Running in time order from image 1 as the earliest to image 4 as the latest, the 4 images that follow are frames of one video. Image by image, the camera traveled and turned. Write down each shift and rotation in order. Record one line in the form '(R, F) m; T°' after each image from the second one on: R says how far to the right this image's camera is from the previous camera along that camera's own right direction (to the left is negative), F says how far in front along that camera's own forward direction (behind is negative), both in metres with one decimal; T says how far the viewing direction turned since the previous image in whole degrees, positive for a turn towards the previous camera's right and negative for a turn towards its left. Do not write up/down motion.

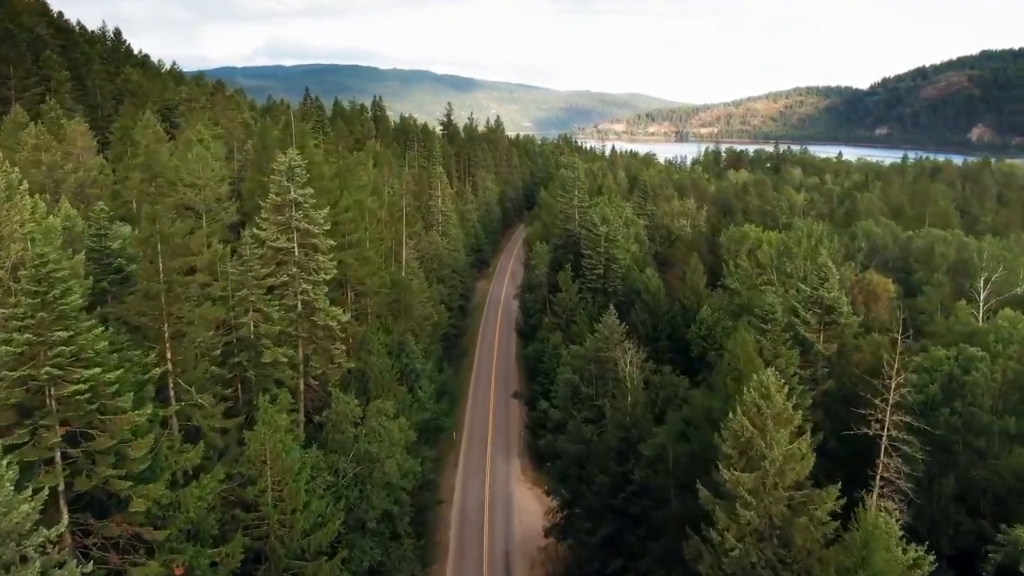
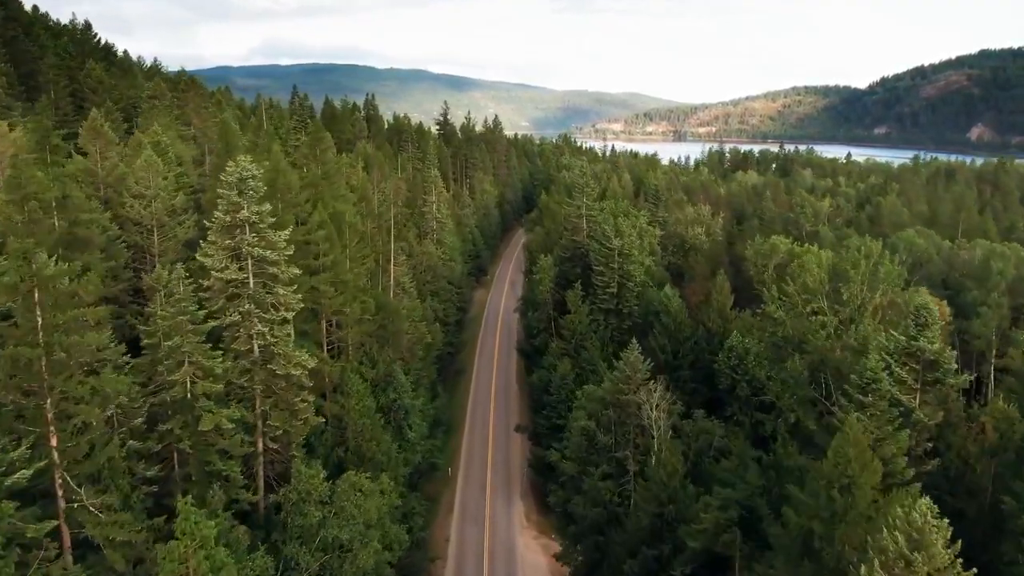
(-0.4, +6.9) m; 0°
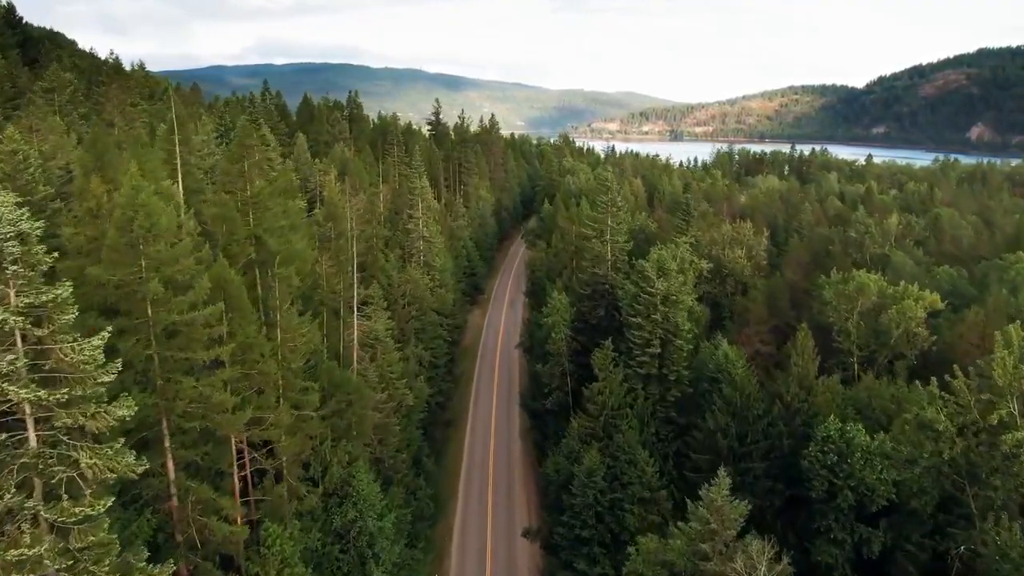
(-0.7, +14.2) m; 0°
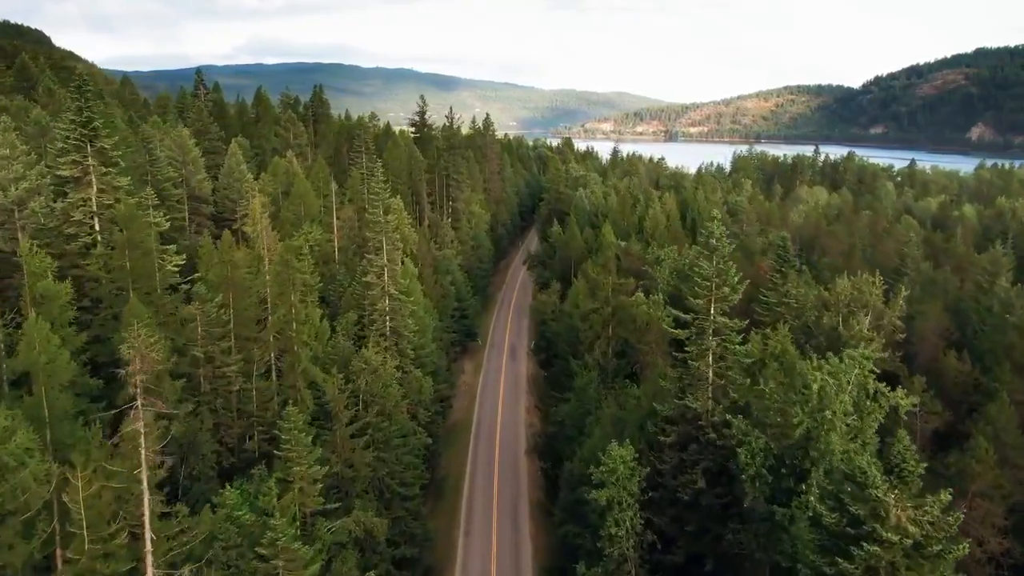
(-1.2, +23.7) m; +1°
